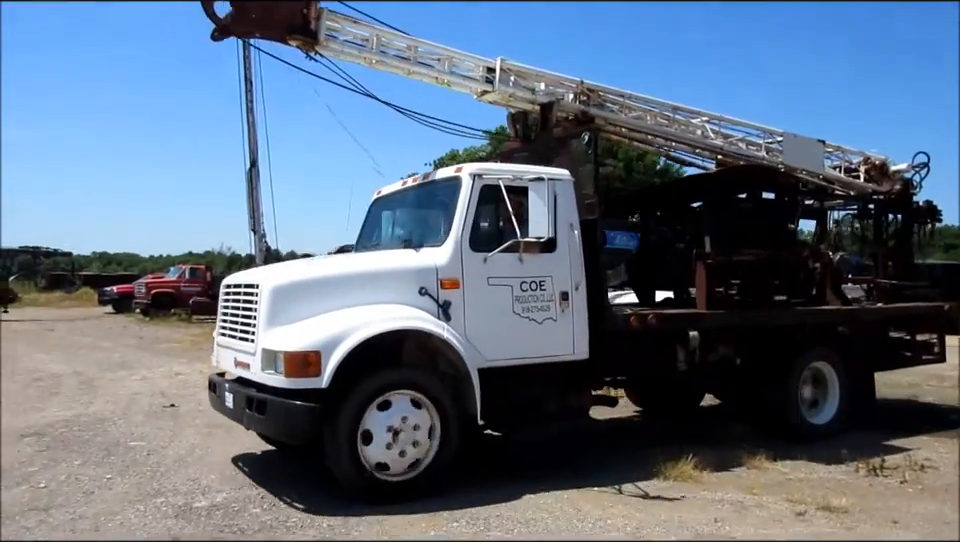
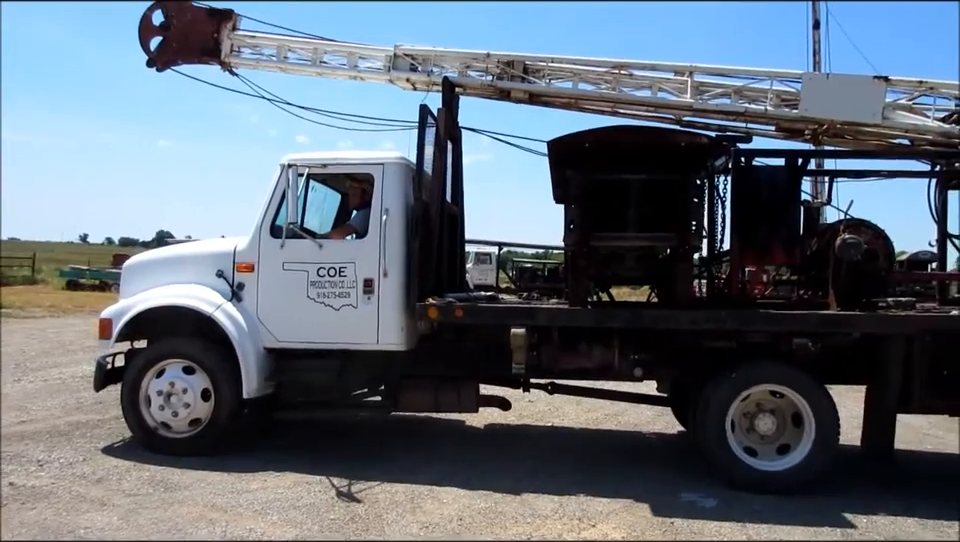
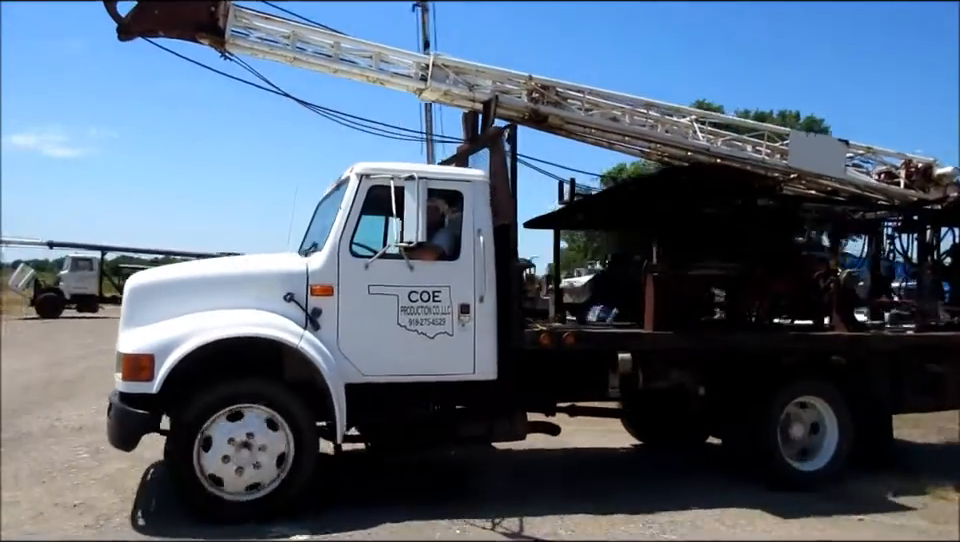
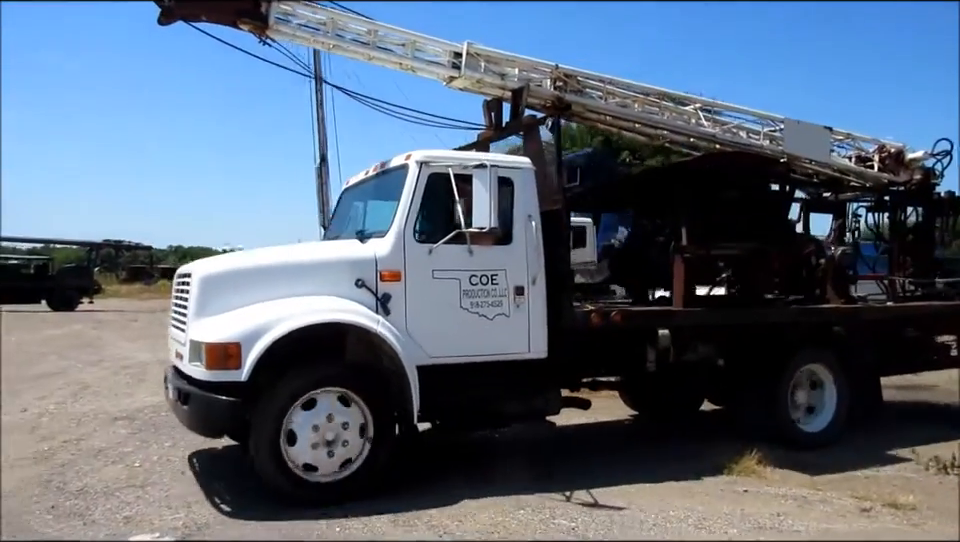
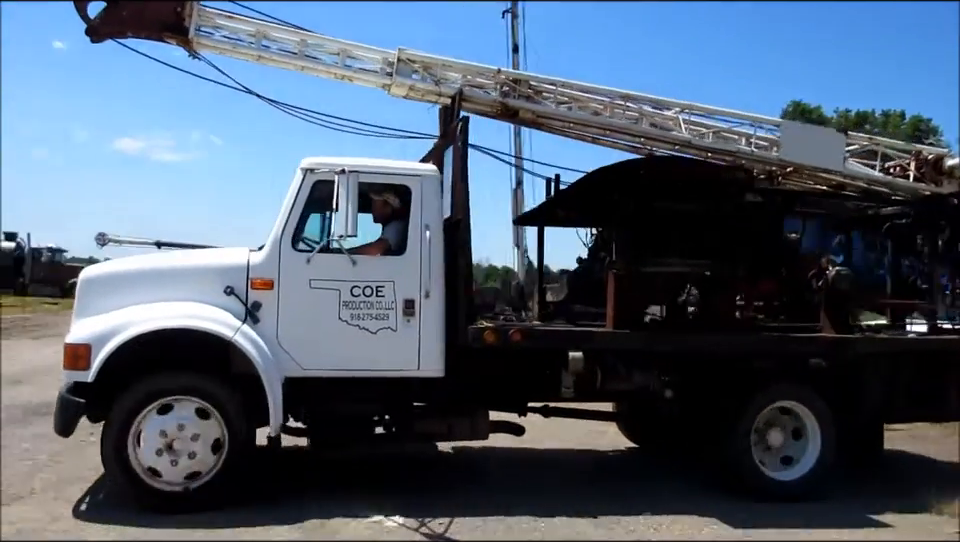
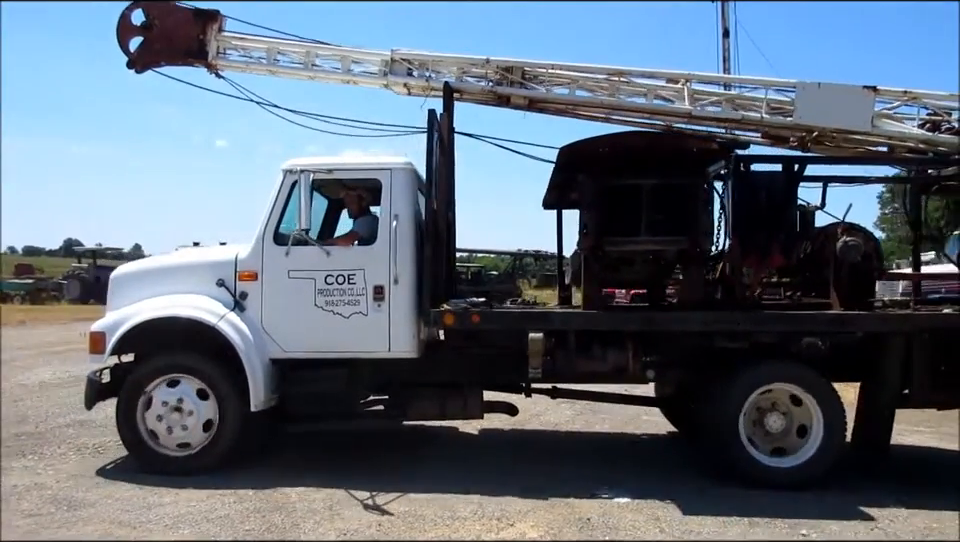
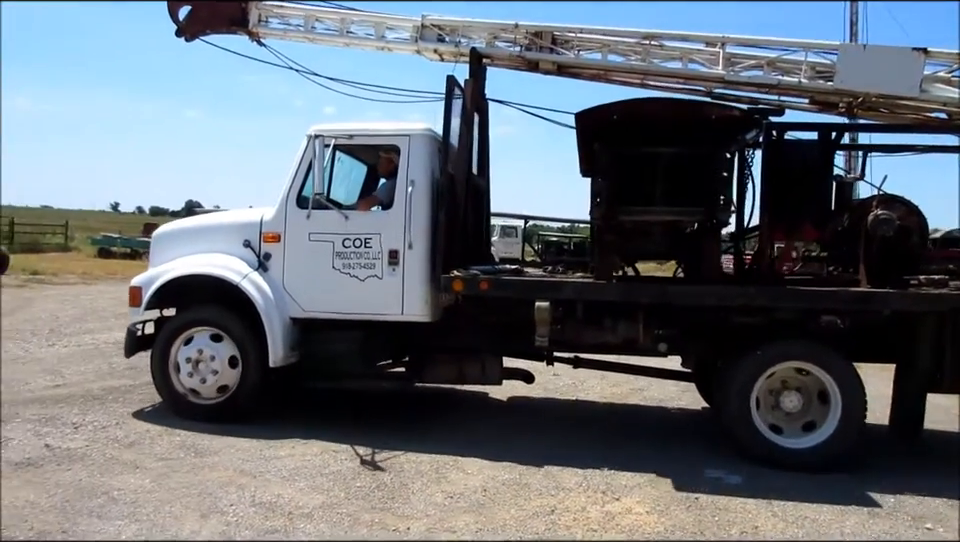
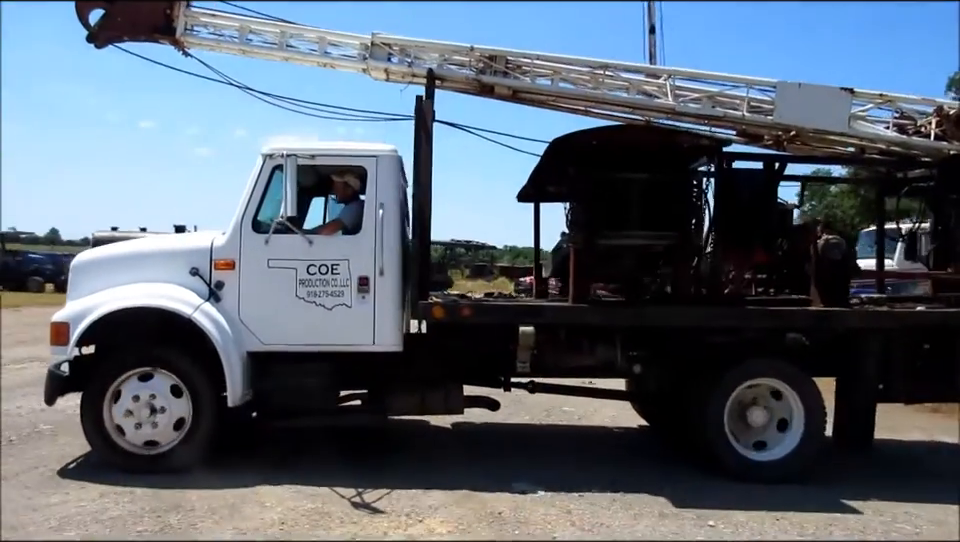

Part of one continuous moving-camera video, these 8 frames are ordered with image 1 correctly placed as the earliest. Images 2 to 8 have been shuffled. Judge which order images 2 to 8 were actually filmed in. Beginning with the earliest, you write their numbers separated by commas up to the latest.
4, 3, 5, 8, 7, 2, 6
